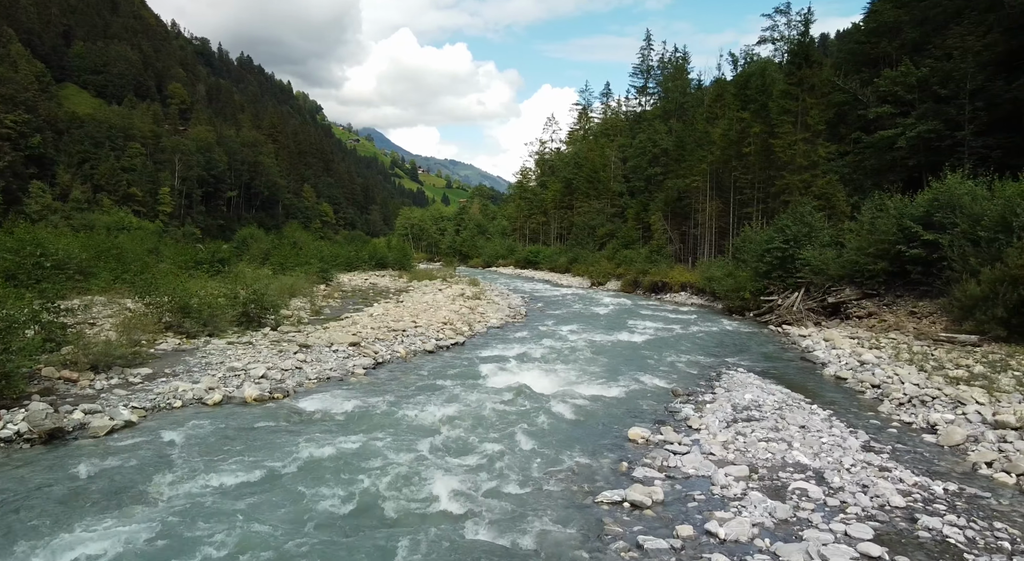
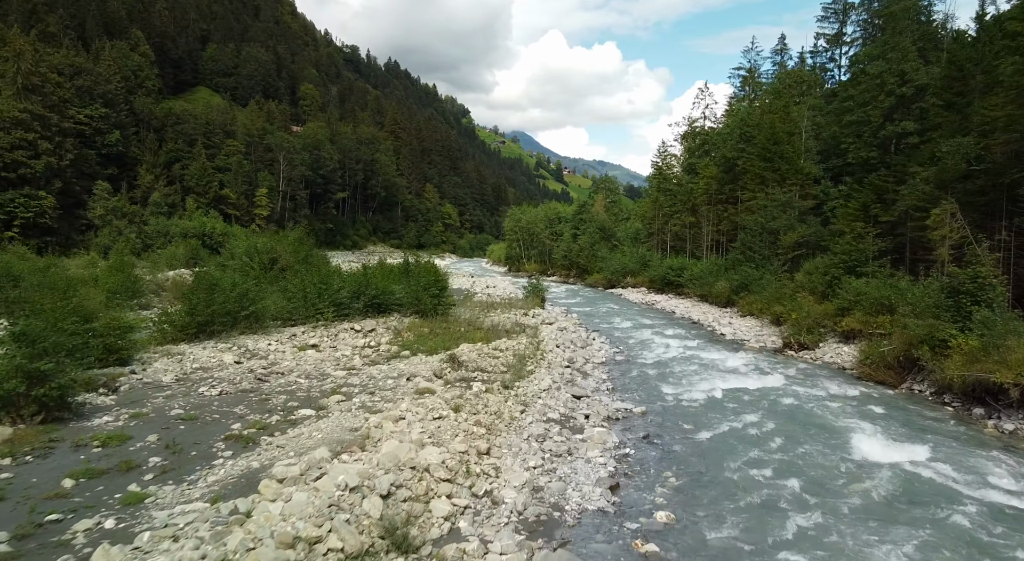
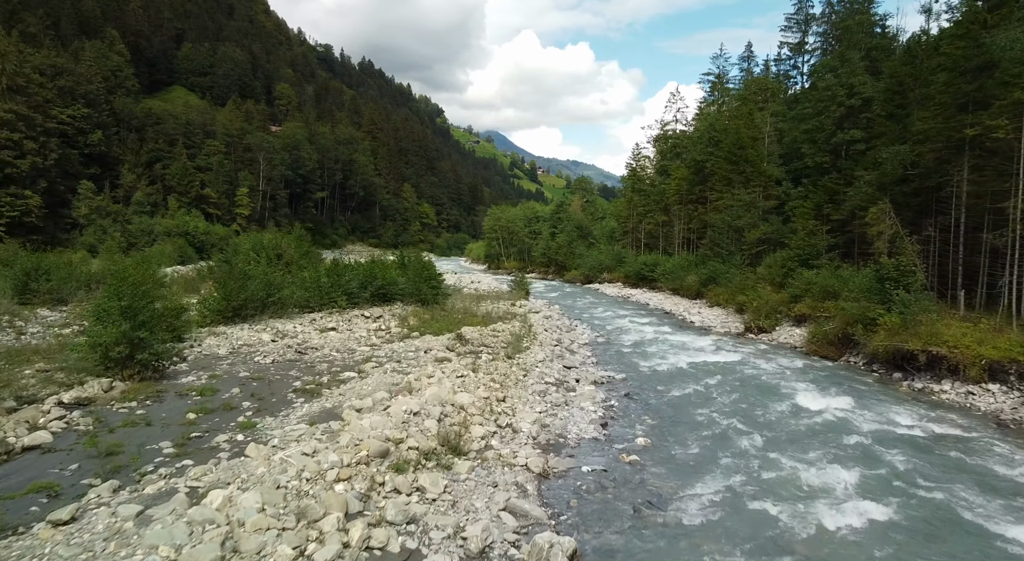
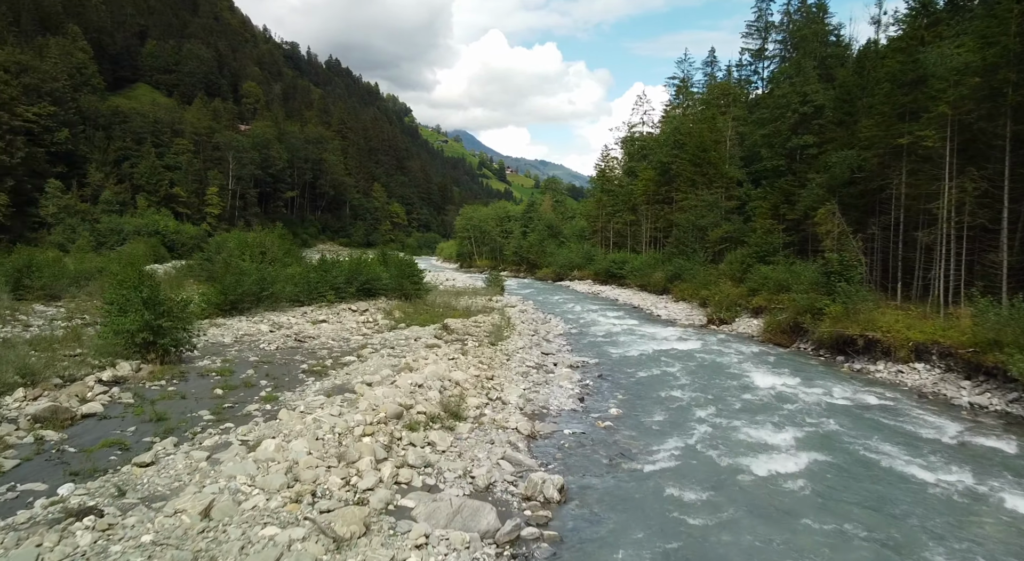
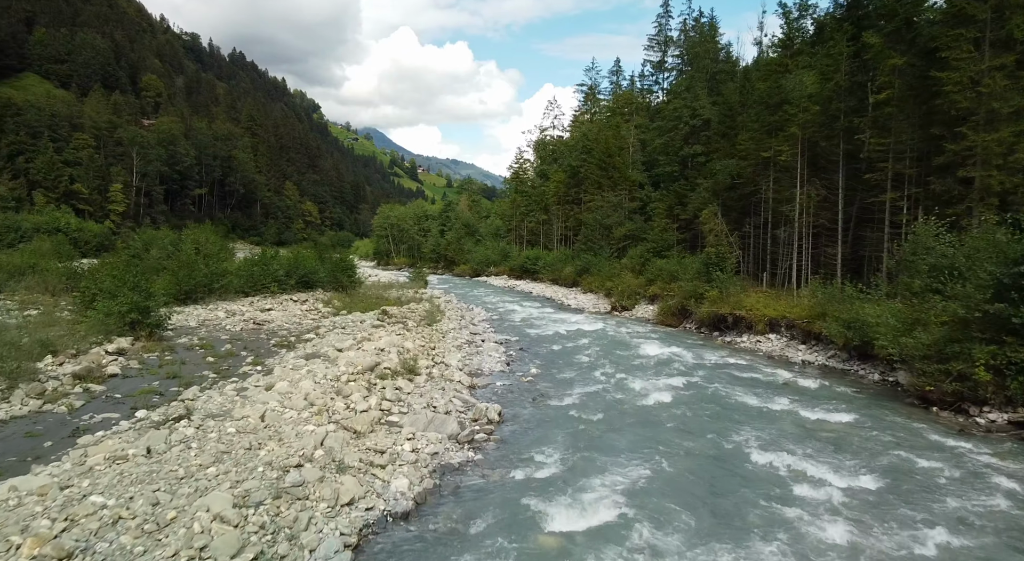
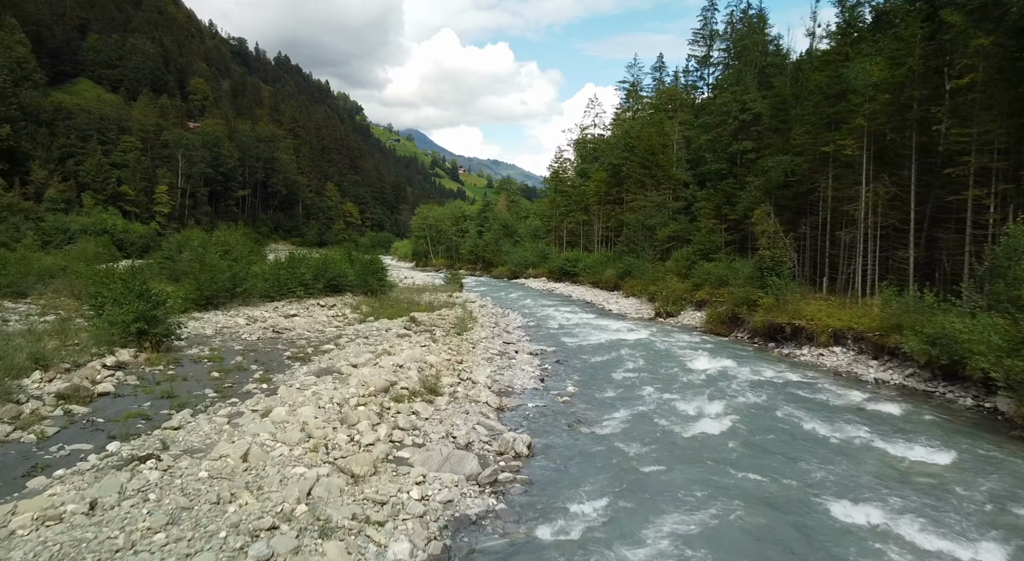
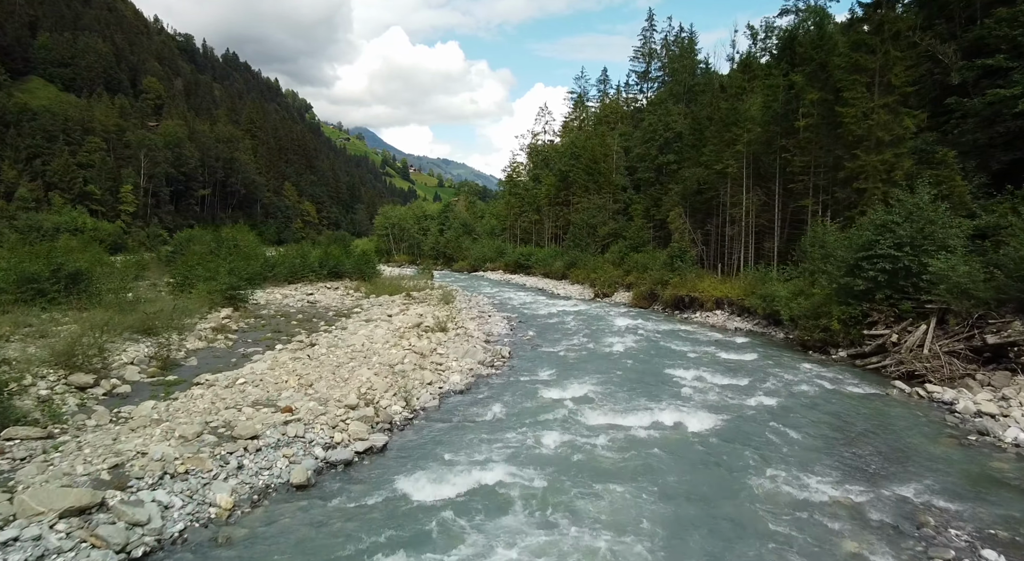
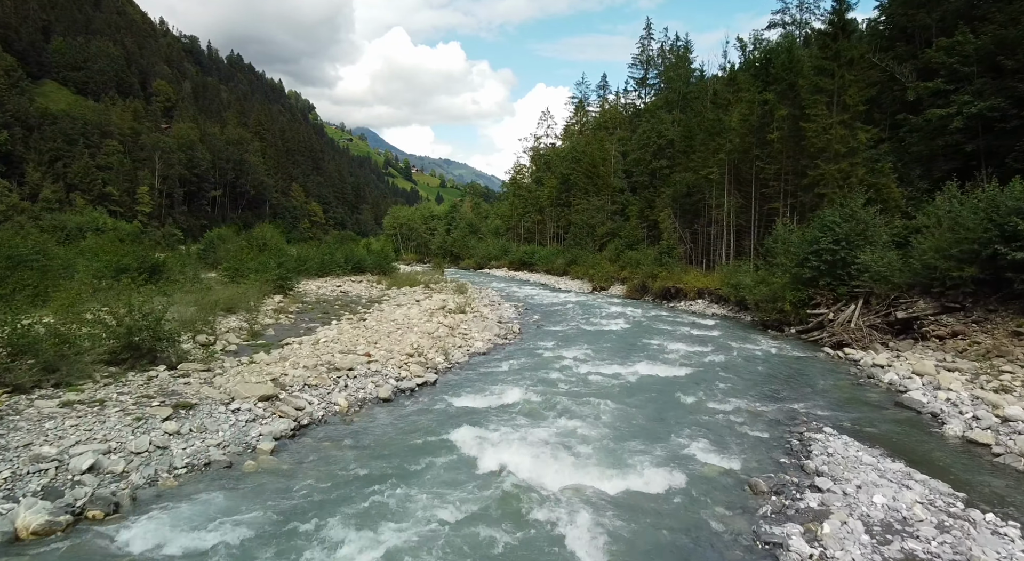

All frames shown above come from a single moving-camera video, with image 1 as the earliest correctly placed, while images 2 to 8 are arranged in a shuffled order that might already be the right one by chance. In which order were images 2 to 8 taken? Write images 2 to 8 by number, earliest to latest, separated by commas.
8, 7, 5, 6, 4, 3, 2
